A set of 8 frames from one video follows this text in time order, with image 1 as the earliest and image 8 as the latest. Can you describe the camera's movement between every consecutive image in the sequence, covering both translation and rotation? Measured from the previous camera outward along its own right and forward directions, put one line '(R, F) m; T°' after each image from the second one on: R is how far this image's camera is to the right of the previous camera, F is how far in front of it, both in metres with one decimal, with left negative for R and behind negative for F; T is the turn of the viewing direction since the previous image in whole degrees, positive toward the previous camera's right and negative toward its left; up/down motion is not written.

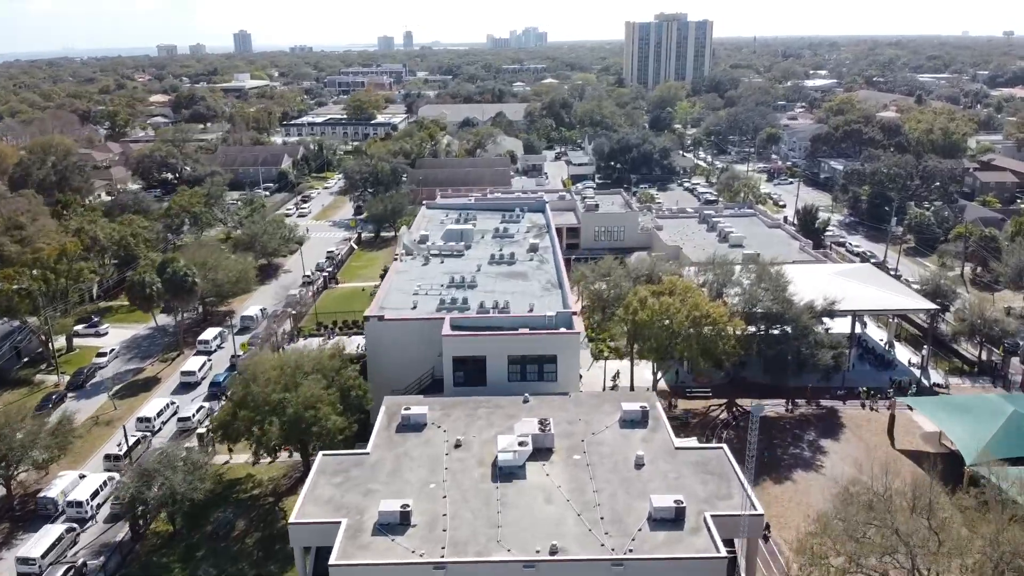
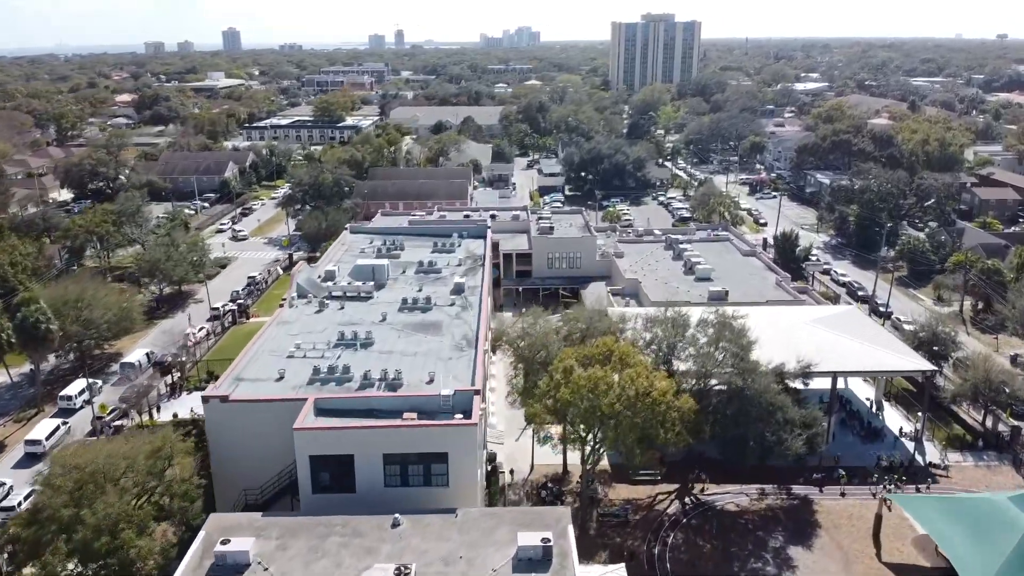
(+4.5, +9.4) m; 0°
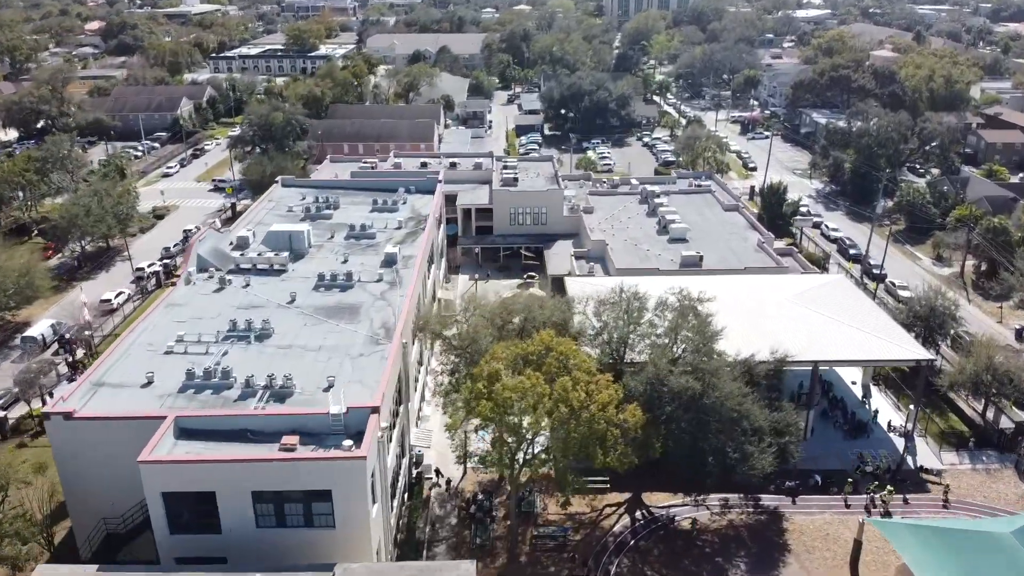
(+3.1, +6.4) m; 0°
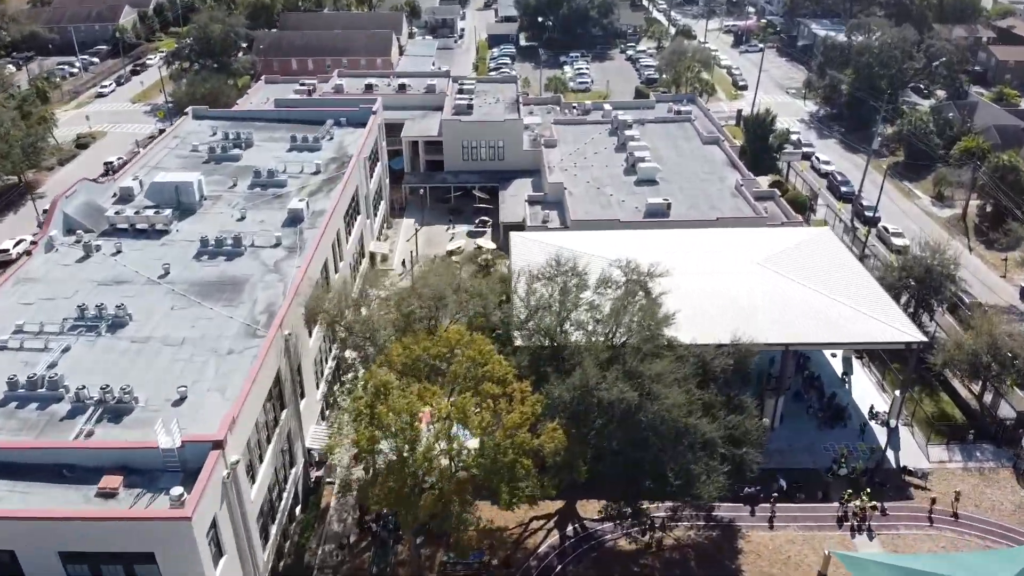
(+3.2, +6.3) m; 0°
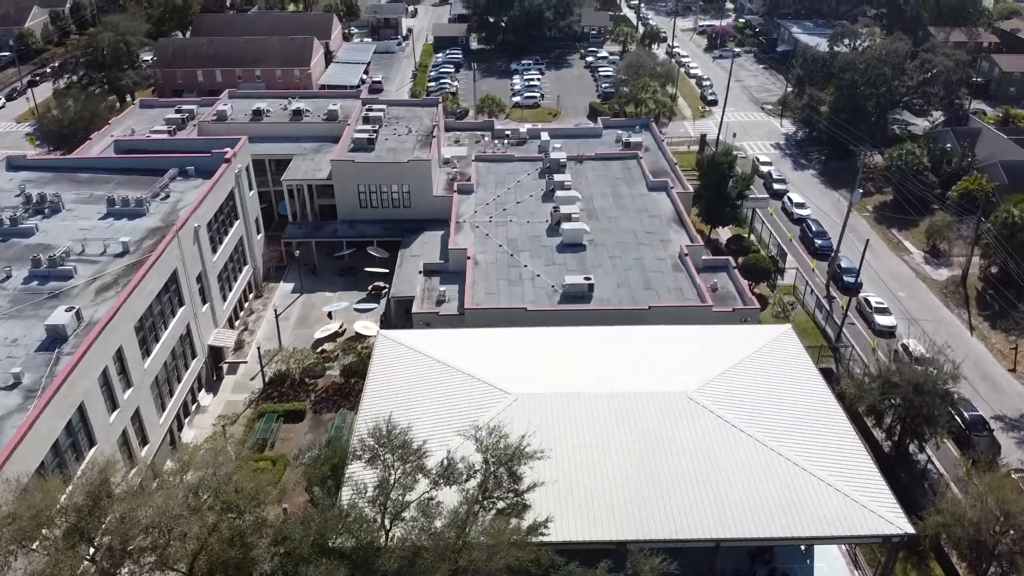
(+5.1, +9.8) m; 0°
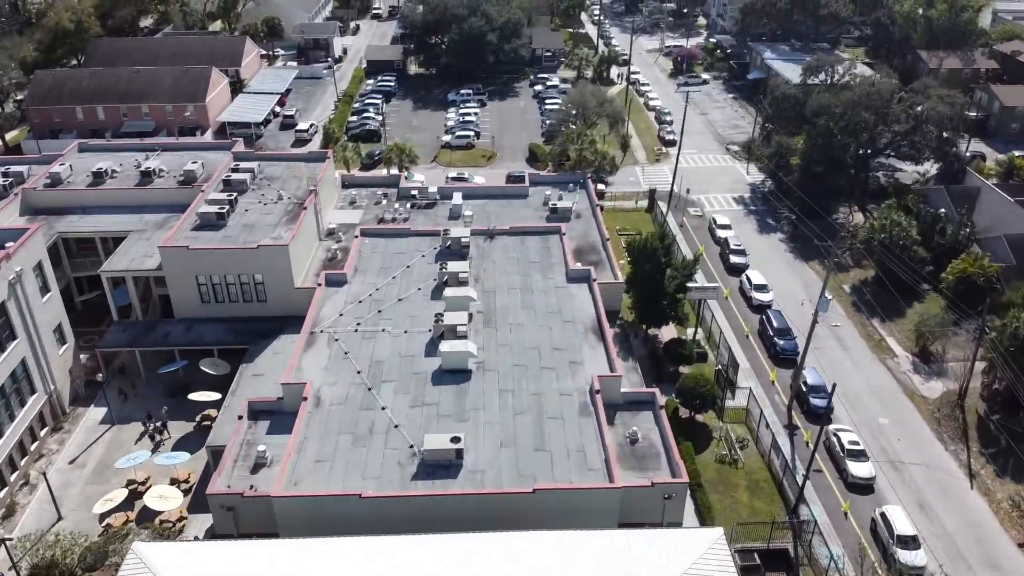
(+5.1, +9.6) m; 0°
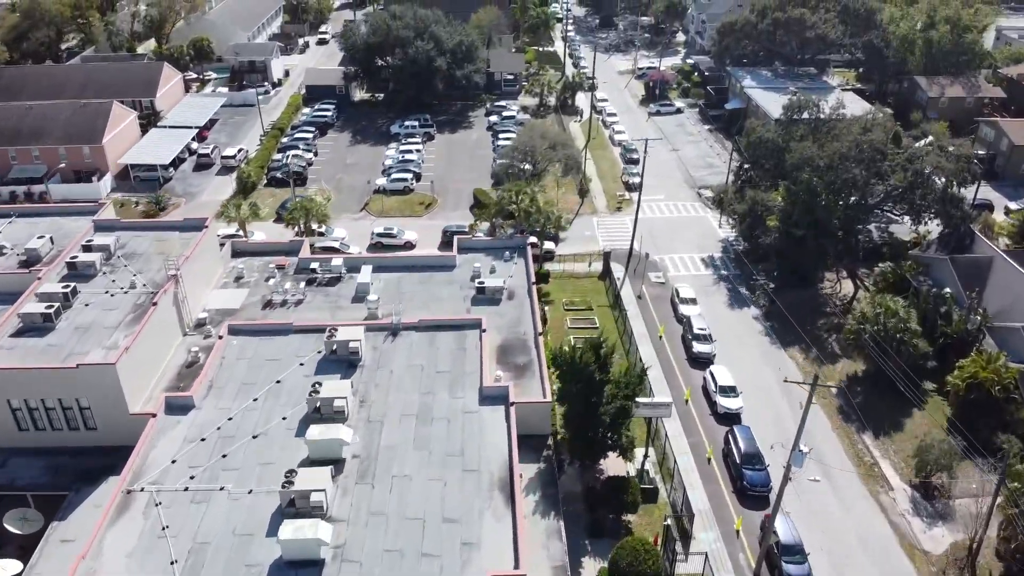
(+3.6, +7.7) m; 0°
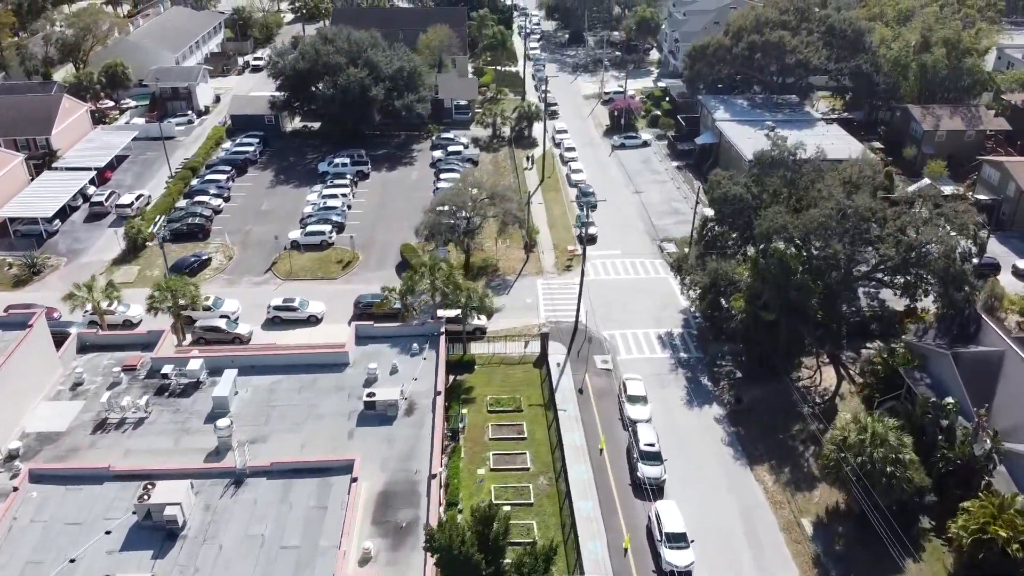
(+3.6, +7.2) m; 0°
